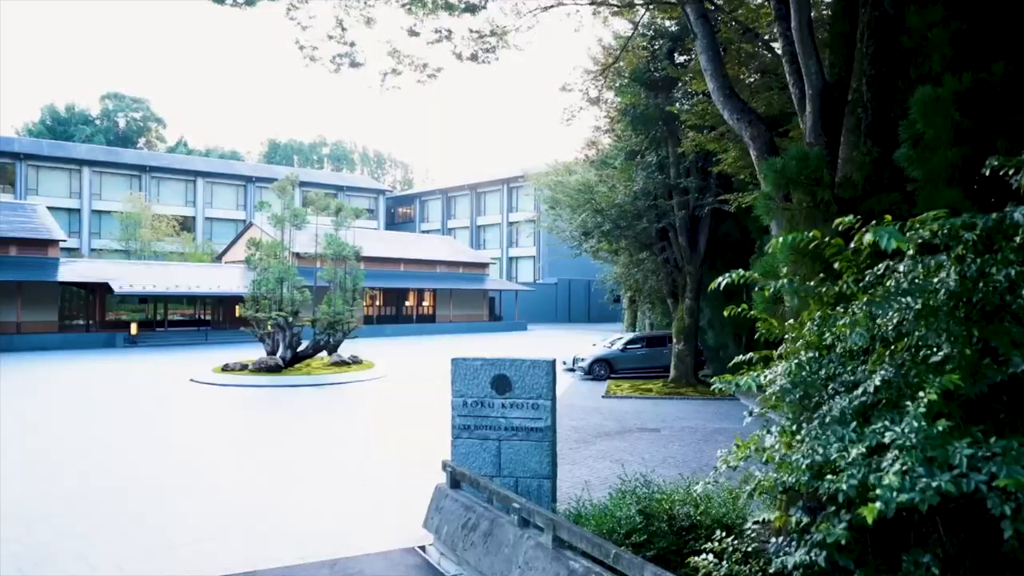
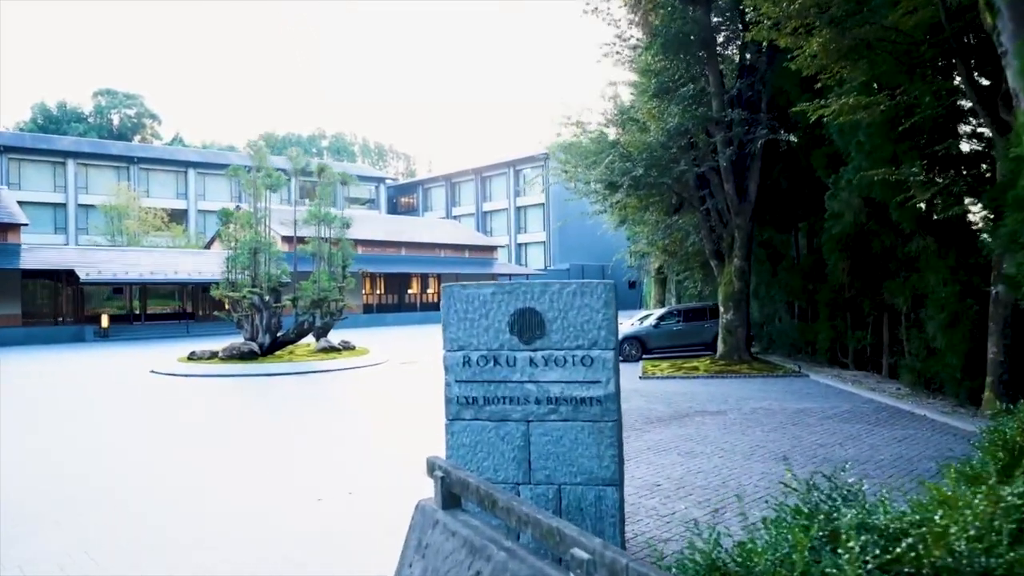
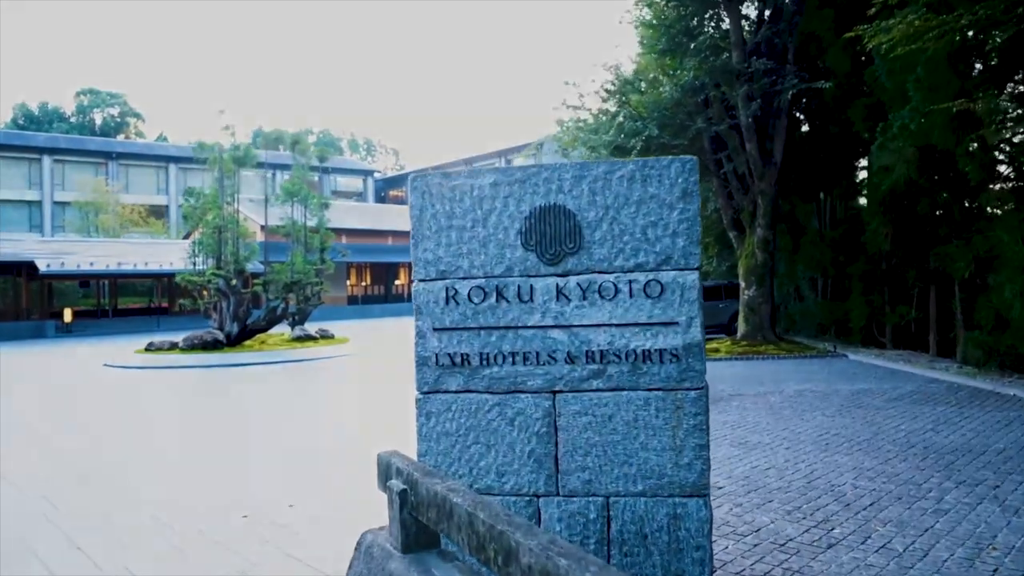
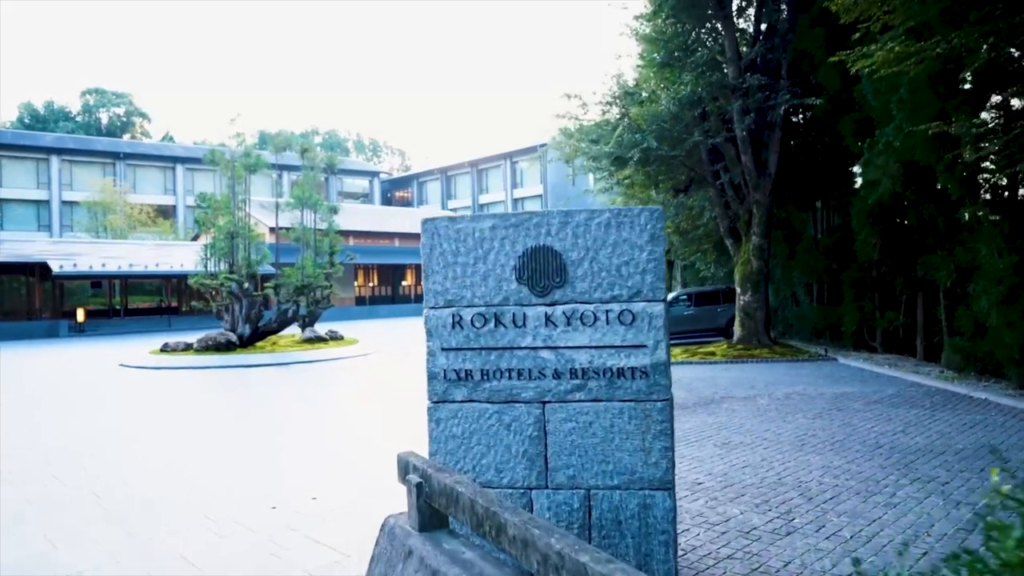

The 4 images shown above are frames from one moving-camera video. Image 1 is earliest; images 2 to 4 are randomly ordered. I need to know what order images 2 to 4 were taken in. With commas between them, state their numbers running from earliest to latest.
2, 4, 3
